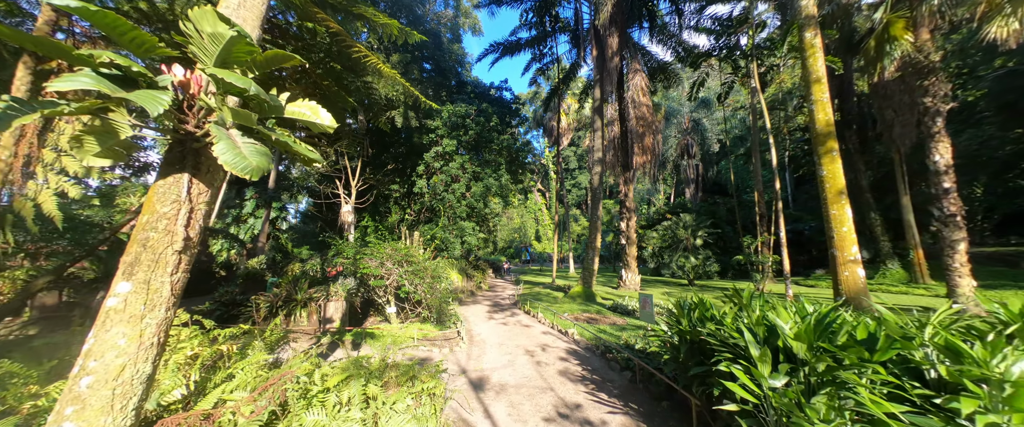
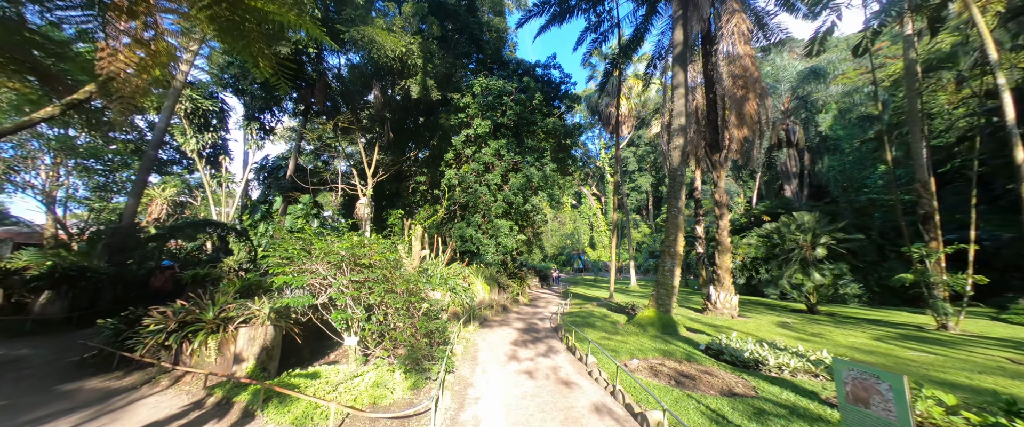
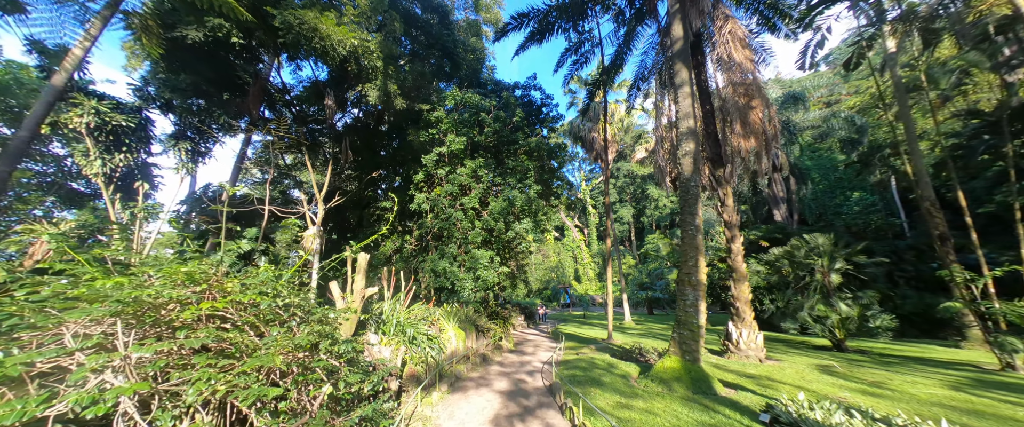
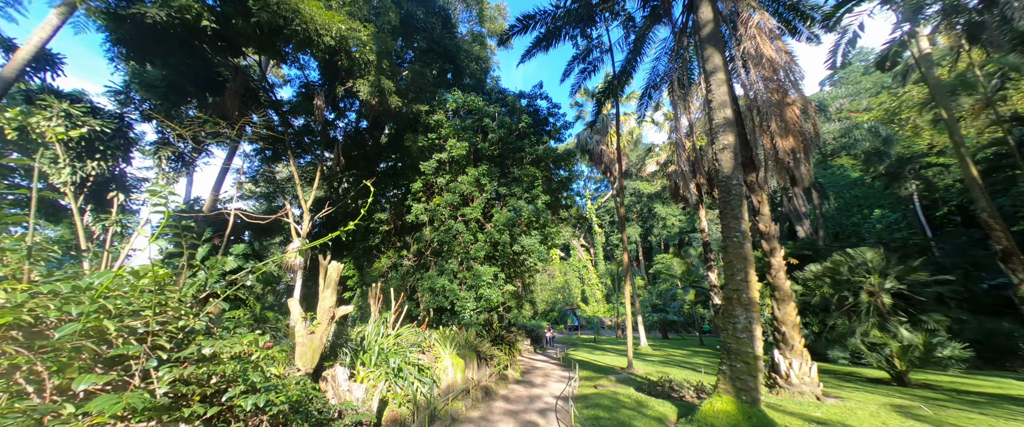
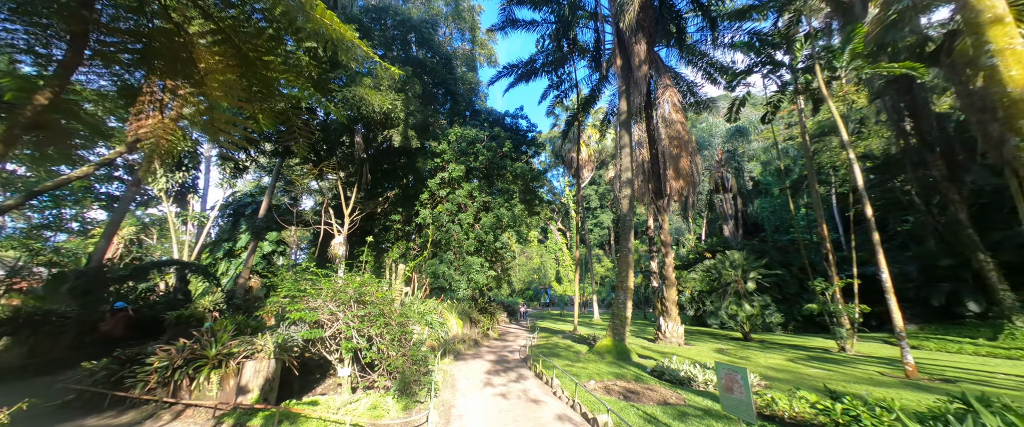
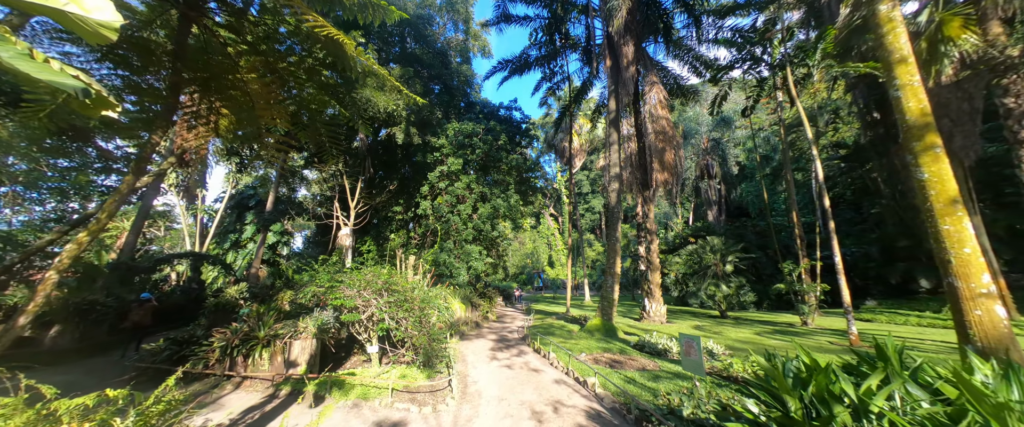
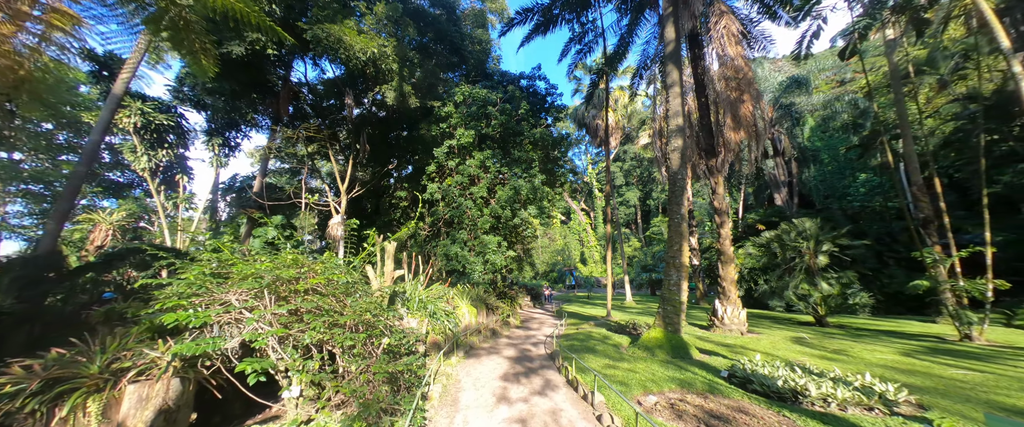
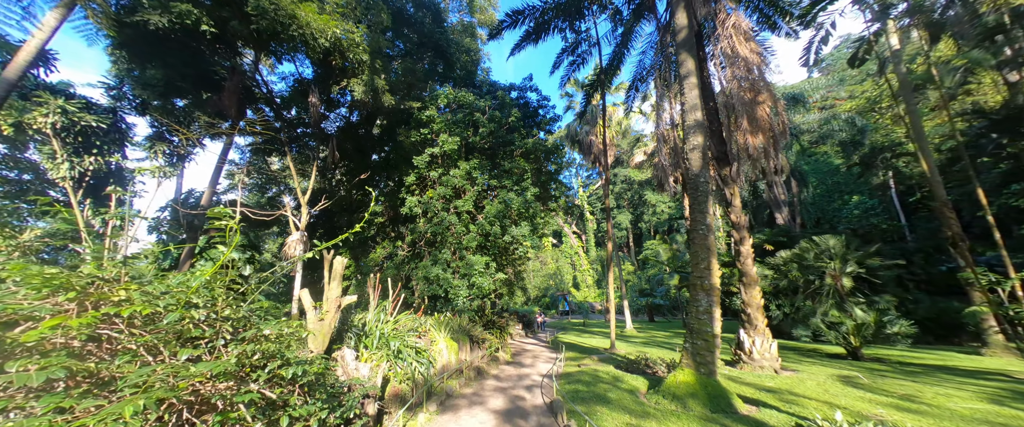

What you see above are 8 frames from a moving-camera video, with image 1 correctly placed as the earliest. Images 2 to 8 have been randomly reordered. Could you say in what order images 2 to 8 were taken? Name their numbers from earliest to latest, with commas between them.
6, 5, 2, 7, 3, 8, 4
